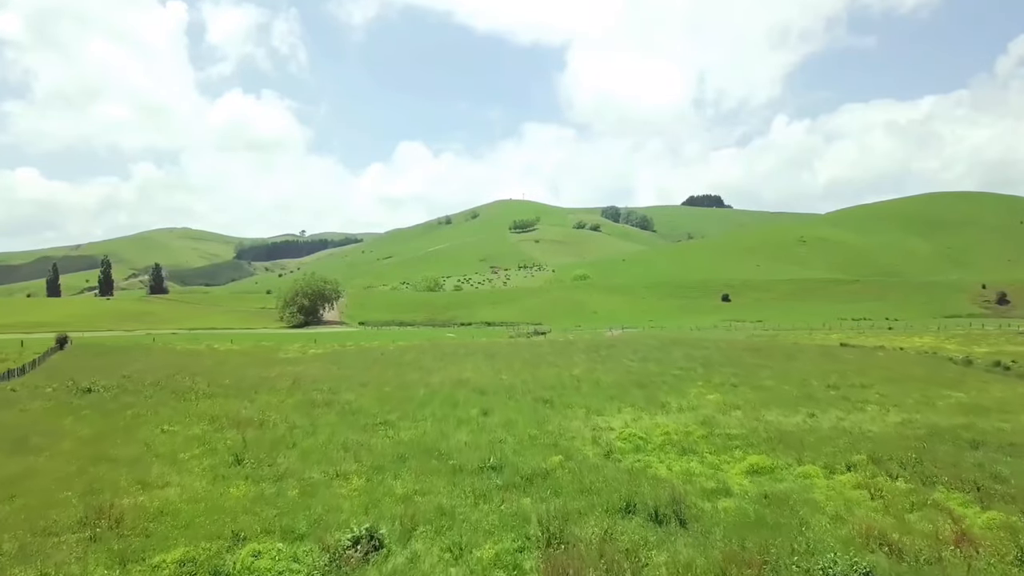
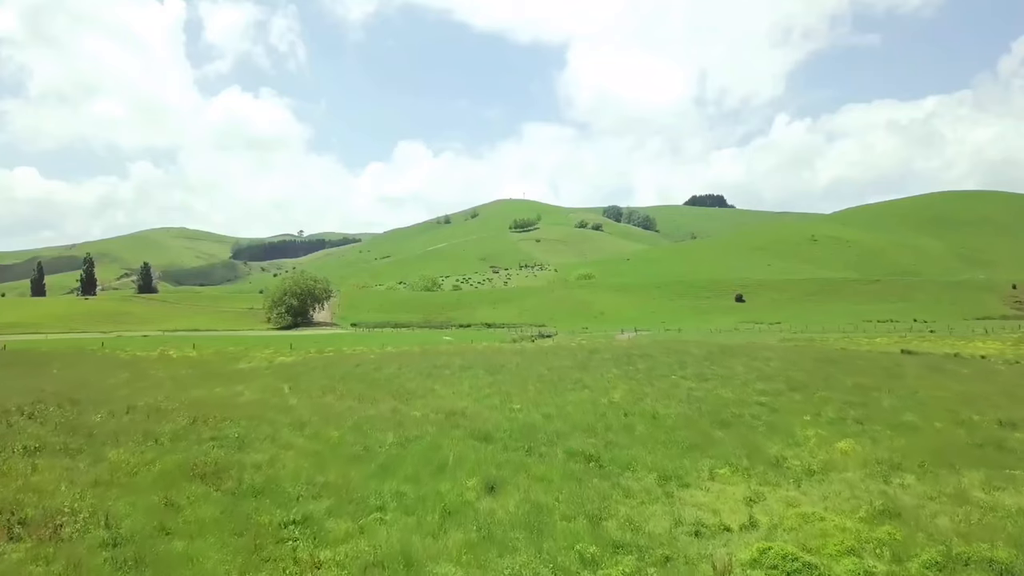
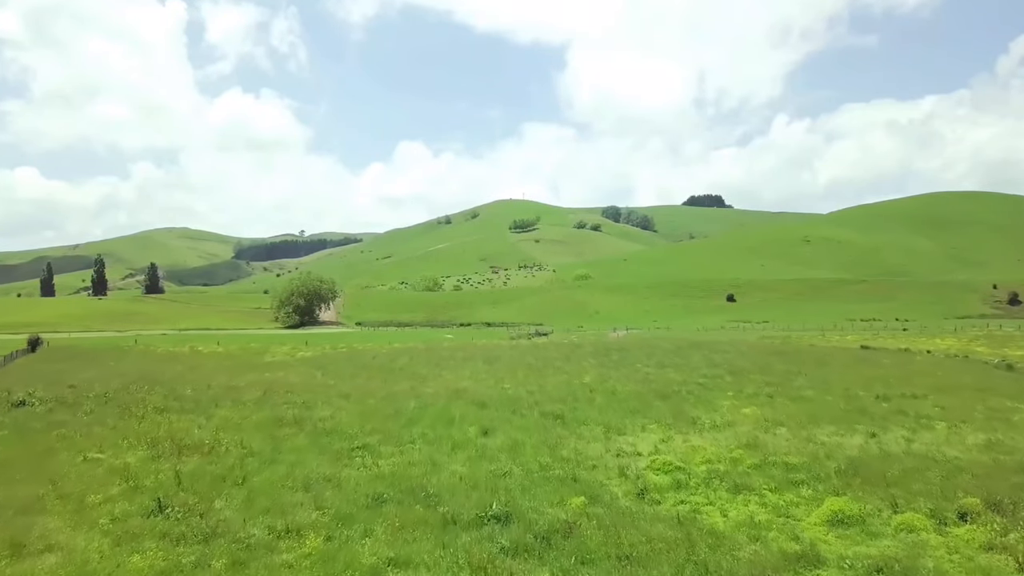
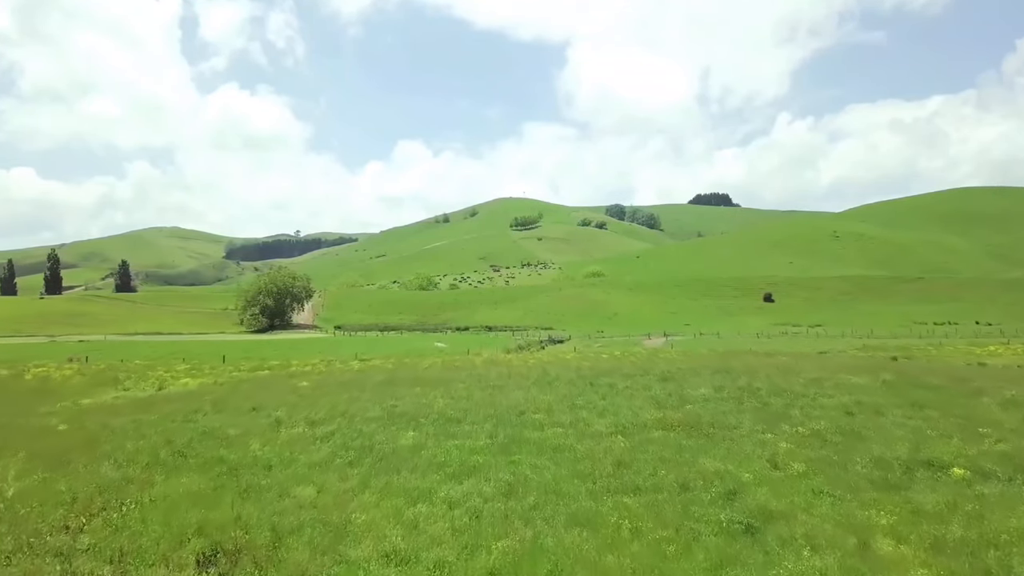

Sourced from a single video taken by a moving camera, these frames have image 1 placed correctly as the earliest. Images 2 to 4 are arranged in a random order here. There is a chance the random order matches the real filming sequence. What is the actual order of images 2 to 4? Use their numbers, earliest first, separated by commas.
3, 2, 4
